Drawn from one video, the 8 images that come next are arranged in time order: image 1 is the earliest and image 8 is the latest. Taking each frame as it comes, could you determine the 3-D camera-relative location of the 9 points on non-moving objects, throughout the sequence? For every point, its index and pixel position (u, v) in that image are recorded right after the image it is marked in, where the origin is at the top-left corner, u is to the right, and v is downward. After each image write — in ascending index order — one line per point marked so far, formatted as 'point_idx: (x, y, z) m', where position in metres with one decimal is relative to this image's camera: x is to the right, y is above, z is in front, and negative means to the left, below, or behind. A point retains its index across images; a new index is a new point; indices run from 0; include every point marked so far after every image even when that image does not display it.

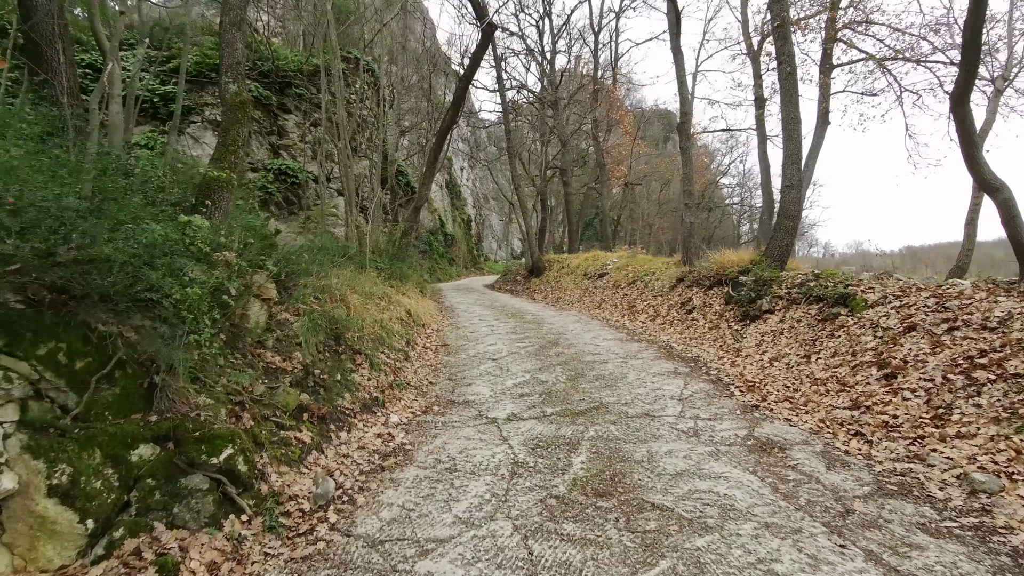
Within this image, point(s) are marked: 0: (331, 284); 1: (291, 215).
0: (-2.4, 0.0, +7.1) m
1: (-6.7, +2.2, +16.2) m
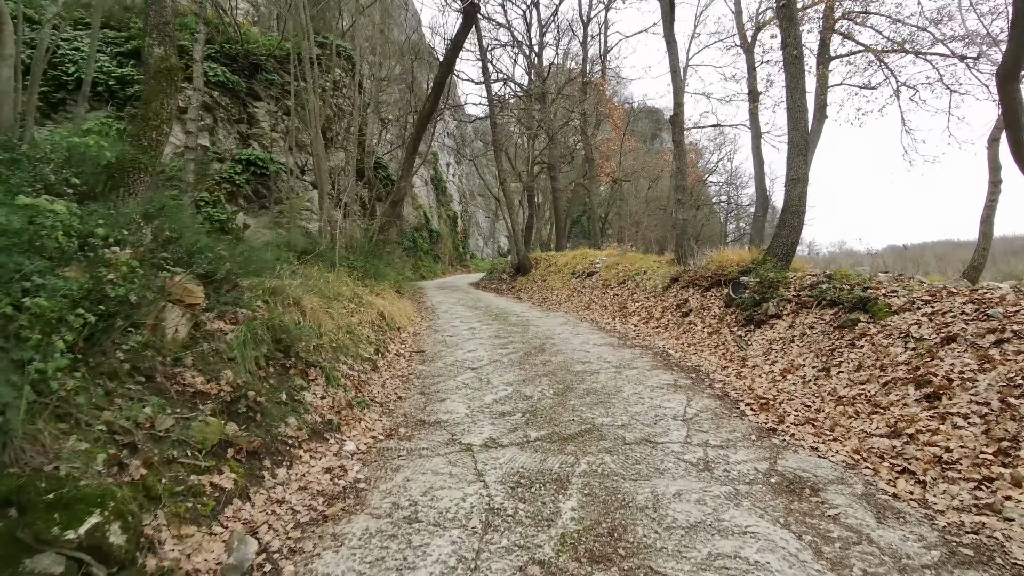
0: (-2.7, 0.0, +6.2) m
1: (-7.2, +2.3, +15.2) m
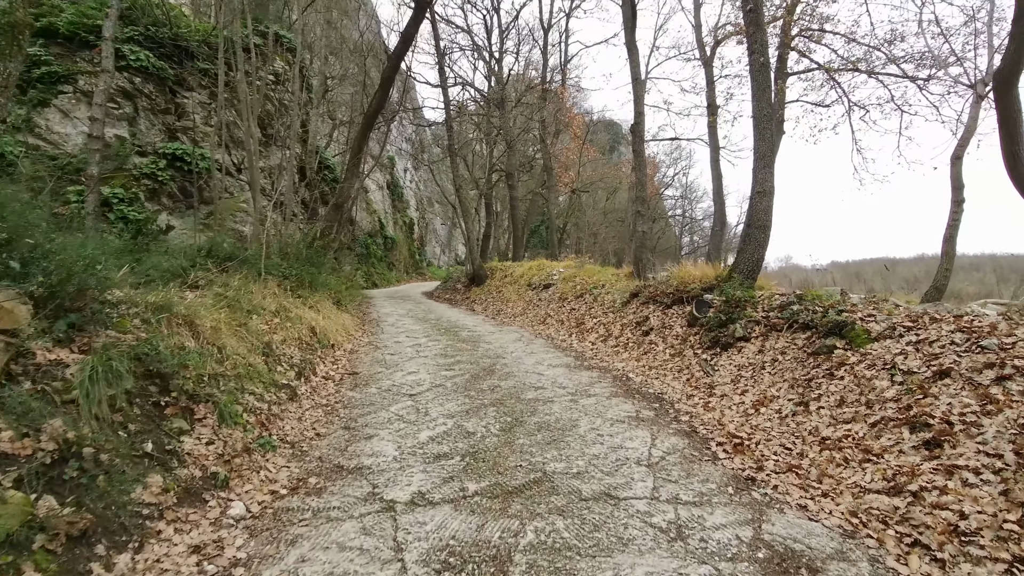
0: (-3.2, -0.1, +5.2) m
1: (-8.4, +2.1, +13.8) m
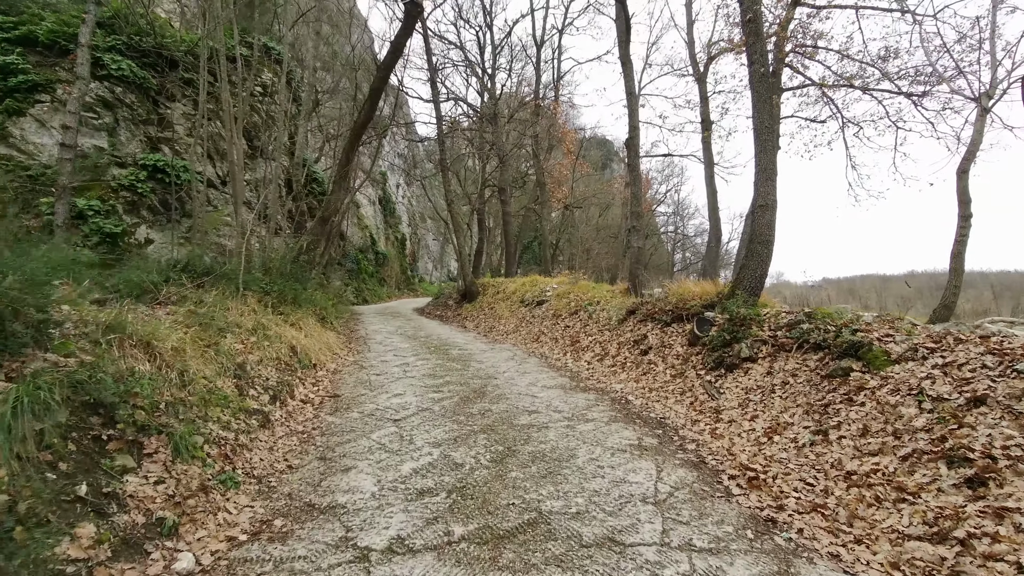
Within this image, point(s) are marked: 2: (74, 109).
0: (-3.3, -0.3, +4.7) m
1: (-8.6, +1.7, +13.3) m
2: (-7.8, +3.2, +9.4) m
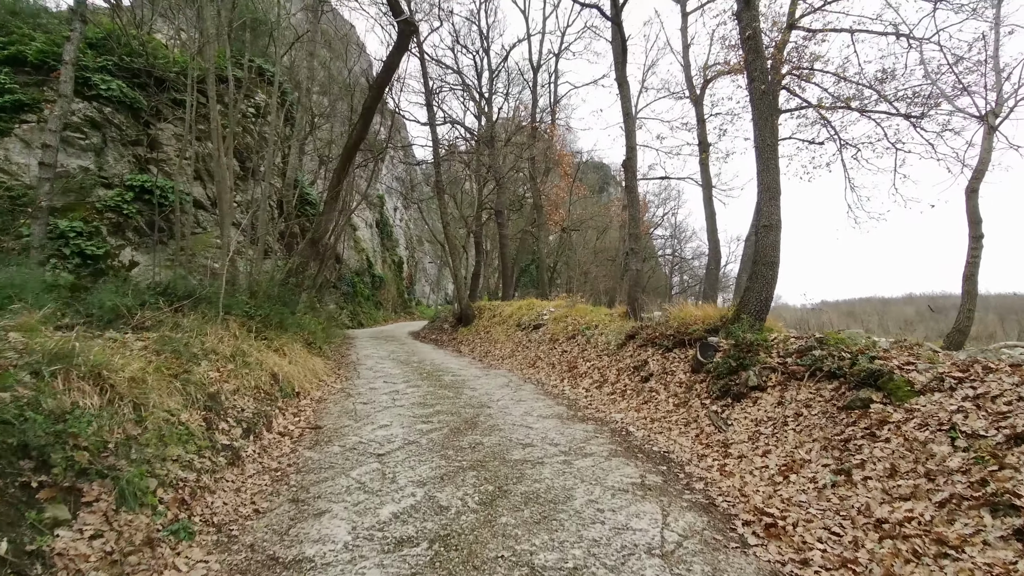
0: (-3.4, -0.5, +4.3) m
1: (-8.7, +1.1, +13.0) m
2: (-7.9, +2.8, +9.1) m
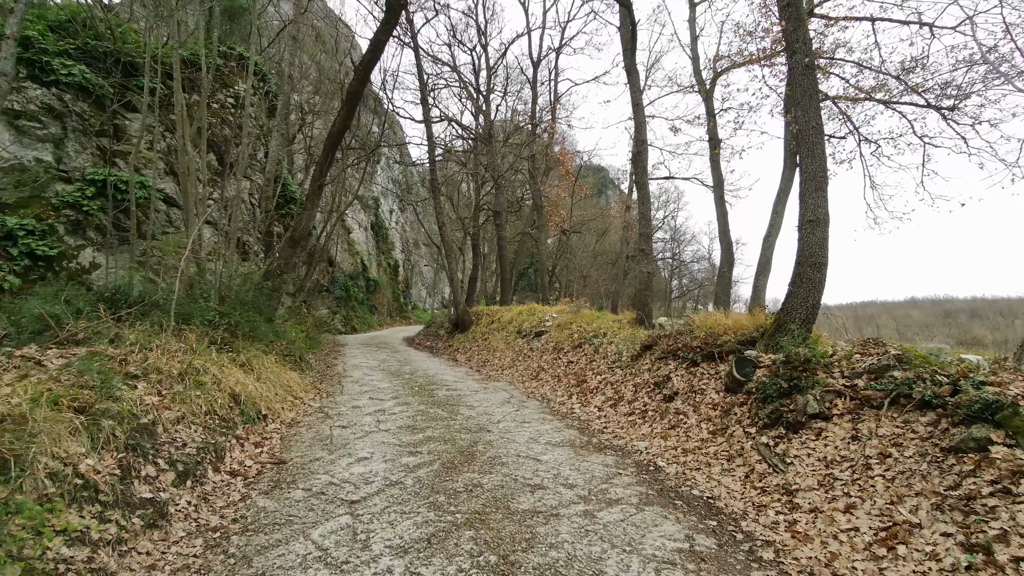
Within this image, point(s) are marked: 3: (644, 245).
0: (-3.3, -0.5, +3.2) m
1: (-8.7, +1.0, +11.8) m
2: (-7.8, +2.7, +7.9) m
3: (+3.2, +1.1, +13.0) m
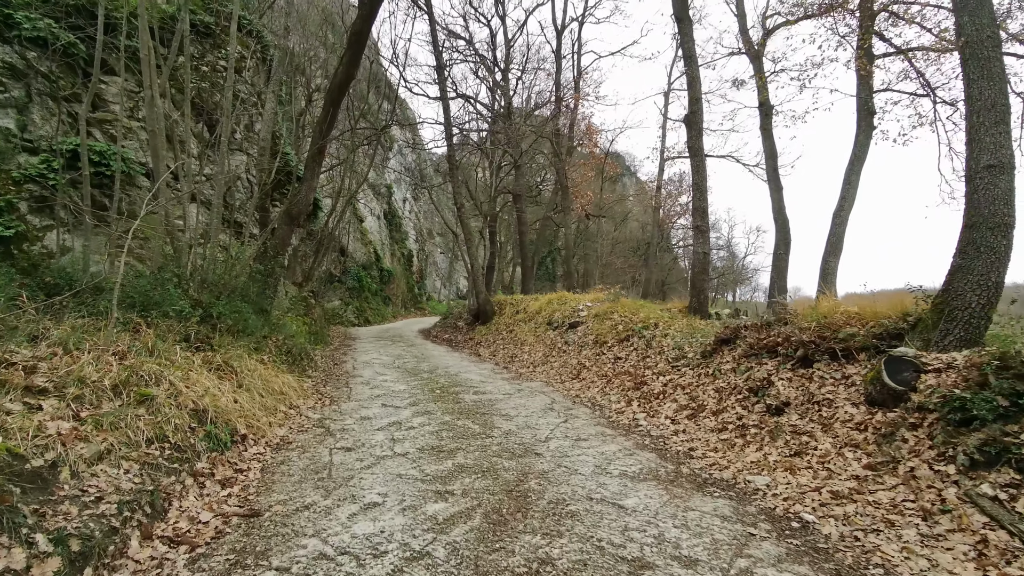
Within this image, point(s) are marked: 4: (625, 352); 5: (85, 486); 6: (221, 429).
0: (-2.9, -0.4, +1.5) m
1: (-8.0, +1.2, +10.2) m
2: (-7.3, +2.9, +6.3) m
3: (+3.9, +1.4, +11.1) m
4: (+2.1, -1.2, +9.7) m
5: (-2.6, -1.2, +3.2) m
6: (-2.7, -1.3, +4.8) m
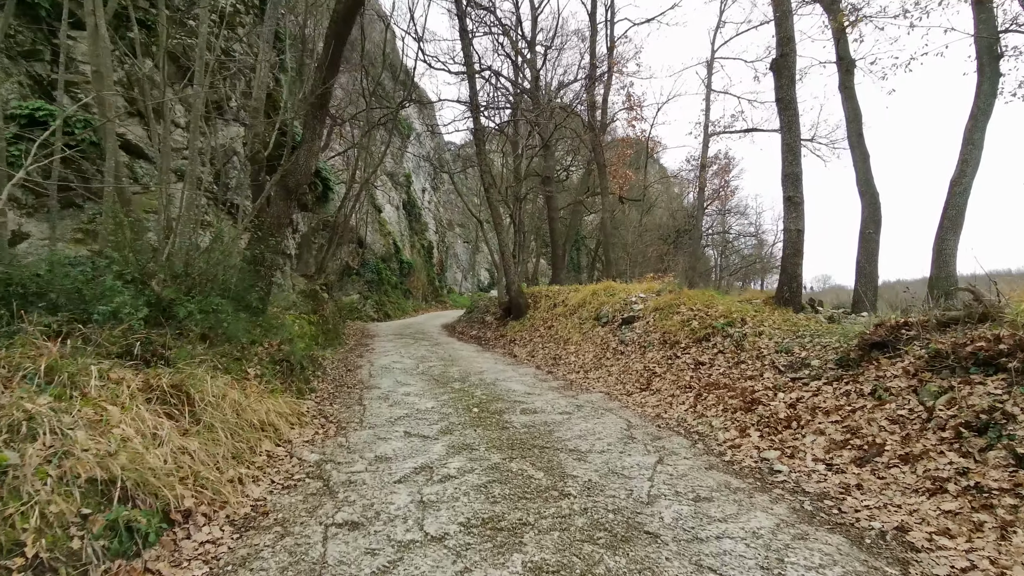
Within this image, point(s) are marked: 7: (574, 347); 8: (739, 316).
0: (-2.4, -0.4, -0.4) m
1: (-7.3, +1.3, +8.5) m
2: (-6.6, +2.9, +4.6) m
3: (+4.7, +1.7, +9.0) m
4: (+2.9, -1.0, +7.7) m
5: (-2.0, -1.2, +1.3) m
6: (-2.1, -1.2, +2.9) m
7: (+1.4, -1.2, +11.1) m
8: (+3.6, -0.4, +8.2) m
